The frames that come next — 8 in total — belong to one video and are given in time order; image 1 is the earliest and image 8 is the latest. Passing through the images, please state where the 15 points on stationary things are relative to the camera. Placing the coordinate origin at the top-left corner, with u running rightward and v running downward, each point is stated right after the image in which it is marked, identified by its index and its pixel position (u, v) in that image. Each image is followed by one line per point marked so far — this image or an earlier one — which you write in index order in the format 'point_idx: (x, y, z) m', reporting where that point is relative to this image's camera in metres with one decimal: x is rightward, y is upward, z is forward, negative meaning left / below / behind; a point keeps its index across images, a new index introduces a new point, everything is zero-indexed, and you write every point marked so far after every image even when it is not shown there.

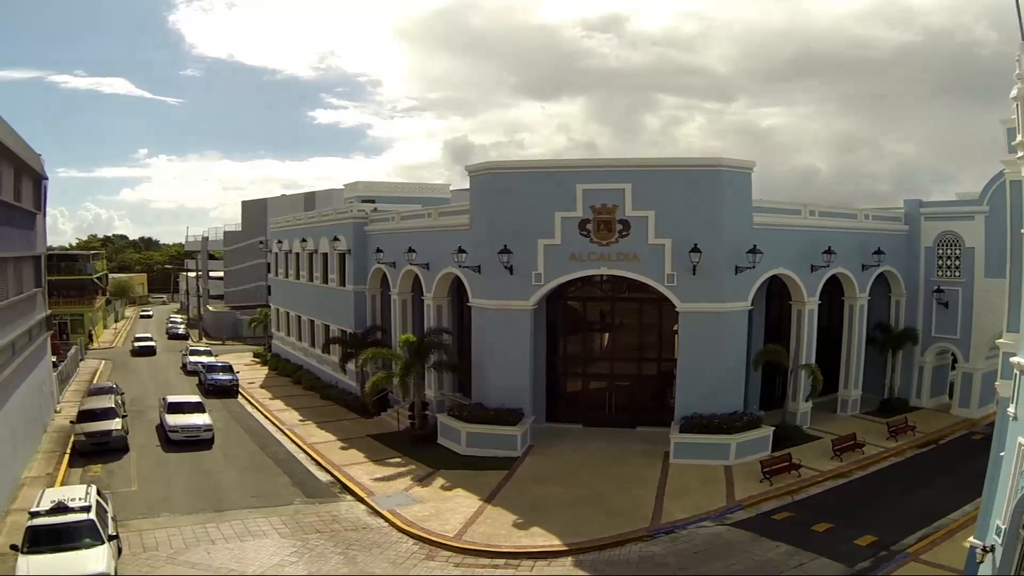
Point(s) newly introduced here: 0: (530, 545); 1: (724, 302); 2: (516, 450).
0: (+0.3, -5.2, +13.6) m
1: (+6.0, -0.4, +19.0) m
2: (+0.1, -4.5, +19.1) m
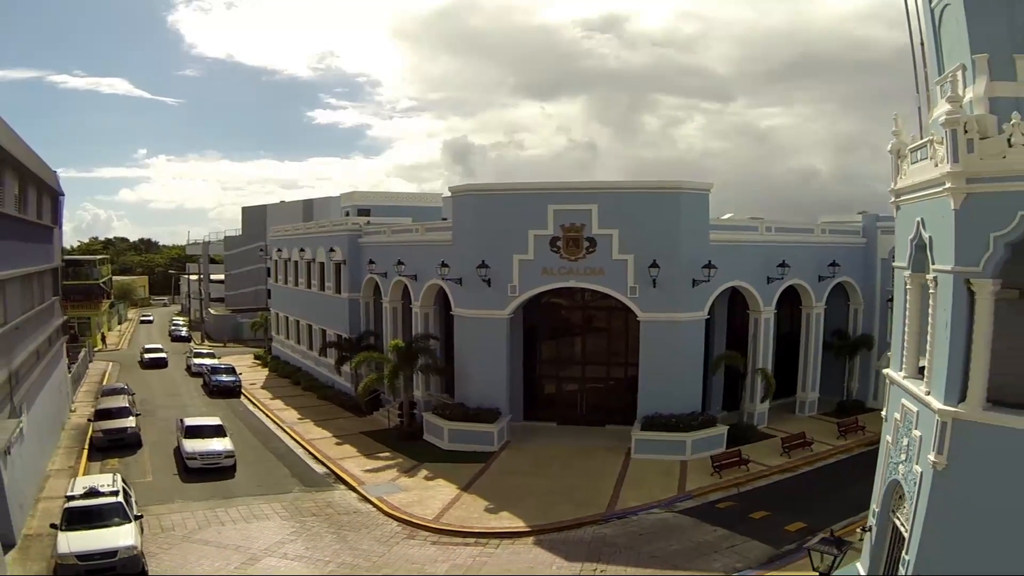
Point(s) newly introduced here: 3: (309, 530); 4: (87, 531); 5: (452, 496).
0: (-0.4, -5.5, +15.6) m
1: (+5.3, -0.8, +21.0) m
2: (-0.6, -4.9, +21.1) m
3: (-4.6, -5.5, +15.3) m
4: (-8.3, -4.7, +13.2) m
5: (-1.6, -5.4, +17.6) m
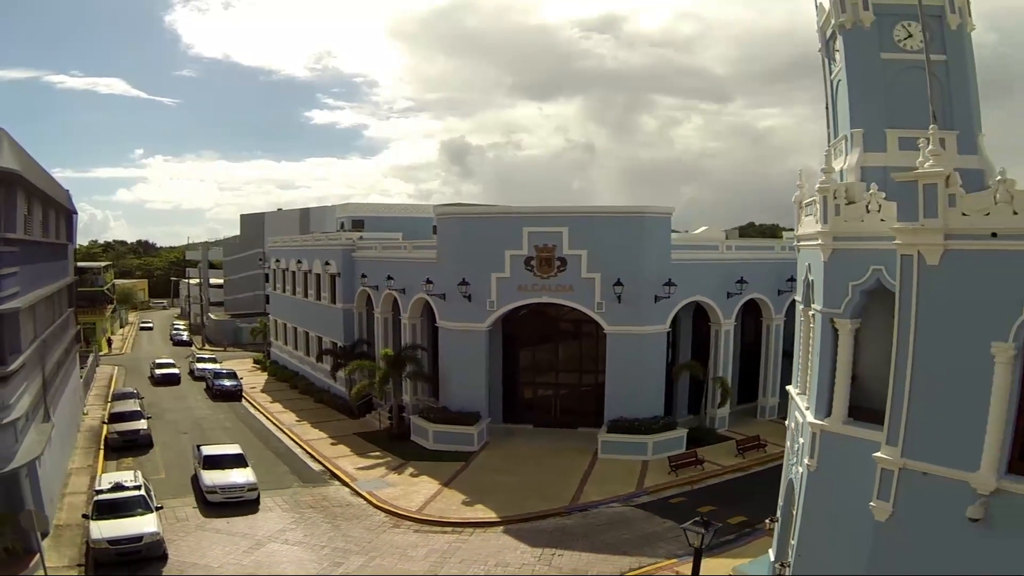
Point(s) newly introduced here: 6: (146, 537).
0: (-1.1, -6.1, +17.8) m
1: (+4.6, -1.3, +23.2) m
2: (-1.4, -5.4, +23.2) m
3: (-5.3, -6.0, +17.4) m
4: (-9.0, -5.2, +15.3) m
5: (-2.3, -5.9, +19.8) m
6: (-8.0, -5.4, +14.7) m
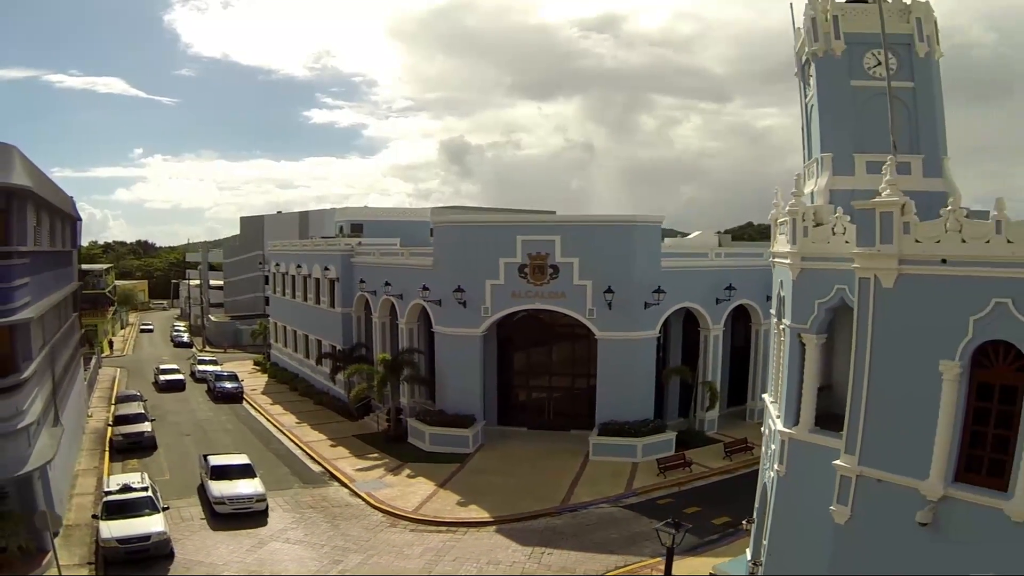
0: (-1.3, -6.3, +18.5) m
1: (+4.3, -1.6, +23.9) m
2: (-1.6, -5.6, +23.9) m
3: (-5.5, -6.2, +18.1) m
4: (-9.2, -5.5, +15.9) m
5: (-2.5, -6.2, +20.4) m
6: (-8.2, -5.7, +15.3) m
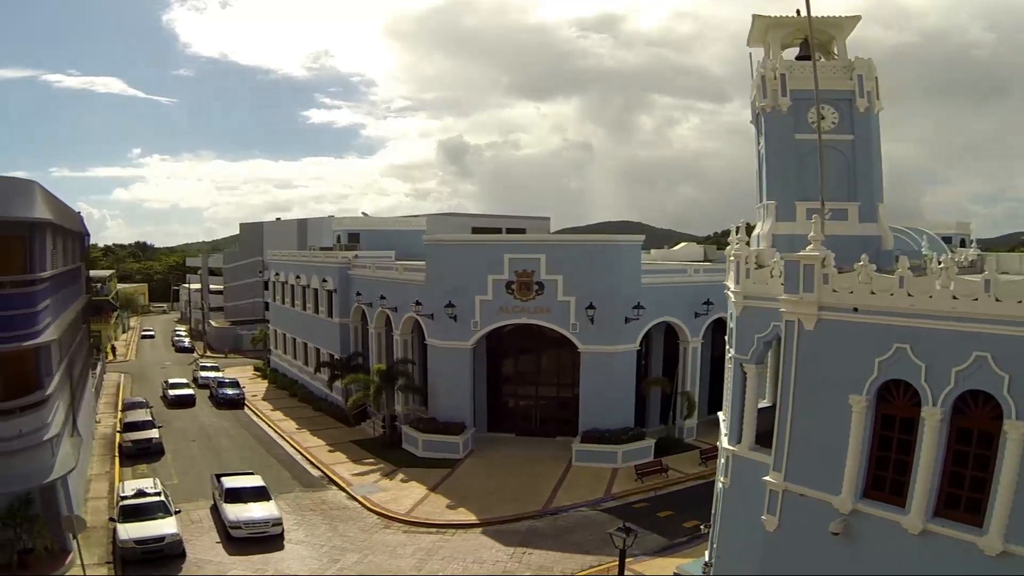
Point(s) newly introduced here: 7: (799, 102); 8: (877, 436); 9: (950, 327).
0: (-1.7, -6.9, +19.9) m
1: (+3.9, -2.1, +25.3) m
2: (-2.0, -6.2, +25.4) m
3: (-6.0, -6.8, +19.5) m
4: (-9.7, -6.0, +17.4) m
5: (-3.0, -6.8, +21.9) m
6: (-8.6, -6.3, +16.8) m
7: (+5.8, +3.8, +13.7) m
8: (+5.2, -2.2, +9.6) m
9: (+5.7, -0.6, +8.7) m
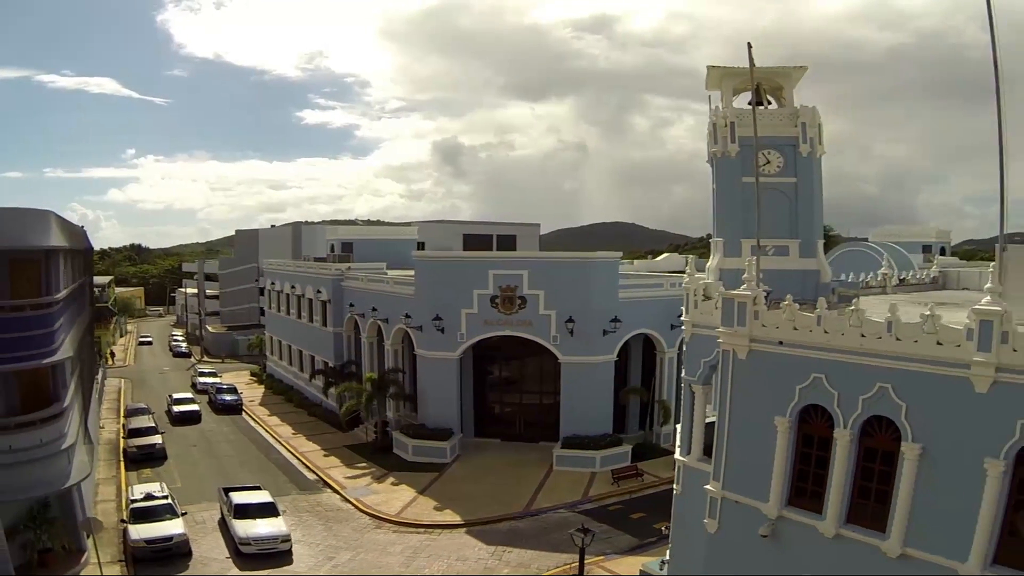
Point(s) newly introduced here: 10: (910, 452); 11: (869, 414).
0: (-2.3, -7.4, +21.4) m
1: (+3.3, -2.7, +26.9) m
2: (-2.7, -6.8, +26.9) m
3: (-6.5, -7.4, +21.0) m
4: (-10.2, -6.6, +18.9) m
5: (-3.5, -7.3, +23.4) m
6: (-9.2, -6.8, +18.3) m
7: (+5.3, +3.2, +15.3) m
8: (+4.8, -2.7, +11.2) m
9: (+5.2, -1.1, +10.3) m
10: (+5.7, -2.4, +9.7) m
11: (+5.4, -1.9, +10.2) m
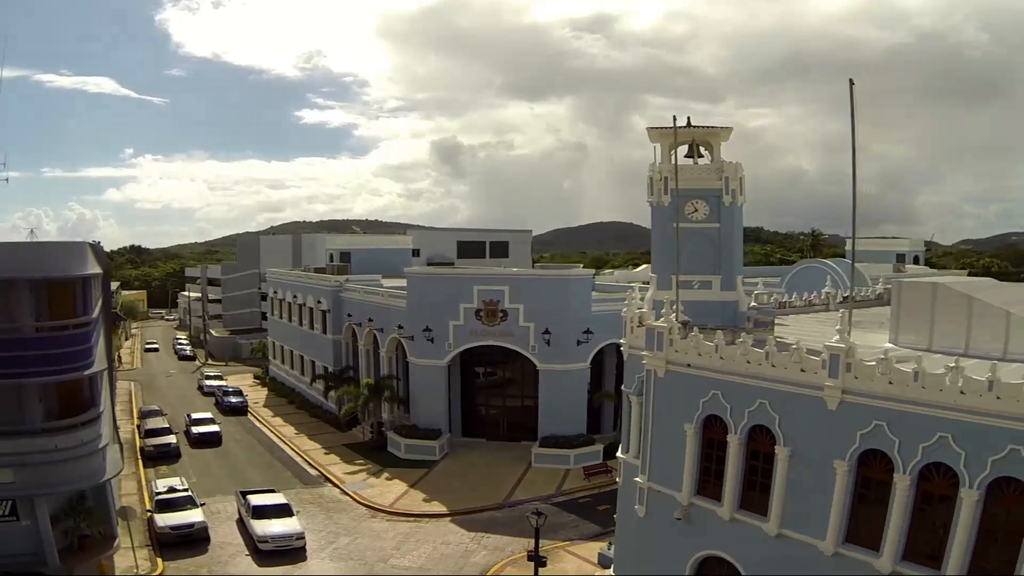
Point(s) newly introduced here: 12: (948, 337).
0: (-3.1, -8.1, +24.2) m
1: (+2.5, -3.3, +29.7) m
2: (-3.4, -7.4, +29.6) m
3: (-7.3, -8.0, +23.8) m
4: (-11.0, -7.2, +21.6) m
5: (-4.3, -7.9, +26.2) m
6: (-9.9, -7.4, +21.0) m
7: (+4.6, +2.6, +18.1) m
8: (+4.0, -3.4, +13.9) m
9: (+4.5, -1.8, +13.1) m
10: (+5.0, -3.0, +12.5) m
11: (+4.7, -2.6, +13.0) m
12: (+10.7, -1.3, +16.4) m
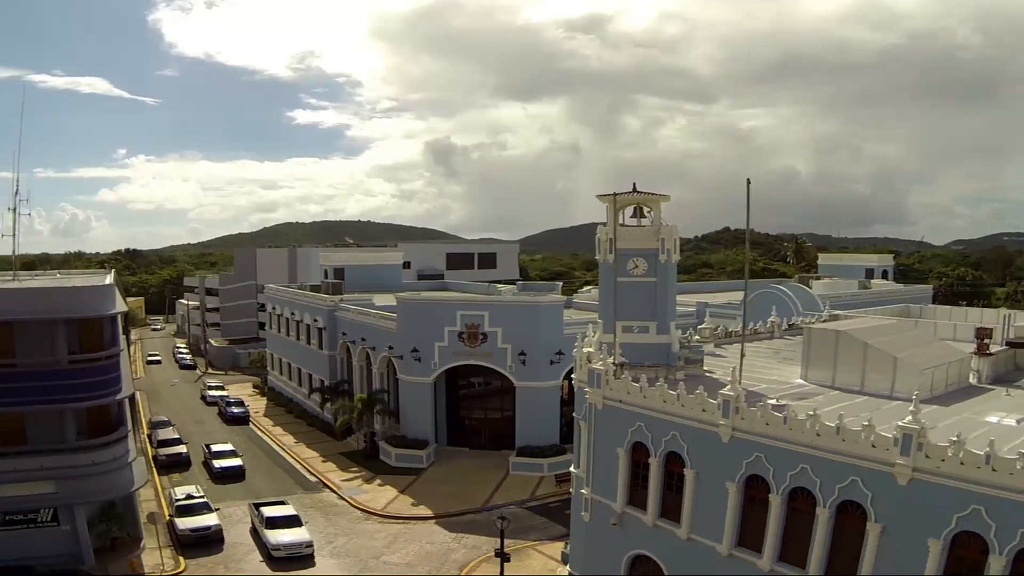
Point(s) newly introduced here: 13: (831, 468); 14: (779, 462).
0: (-4.0, -9.3, +27.4) m
1: (+1.5, -4.6, +33.0) m
2: (-4.4, -8.6, +32.9) m
3: (-8.2, -9.2, +27.0) m
4: (-11.9, -8.4, +24.8) m
5: (-5.3, -9.1, +29.4) m
6: (-10.8, -8.6, +24.2) m
7: (+3.7, +1.3, +21.4) m
8: (+3.2, -4.6, +17.2) m
9: (+3.7, -3.0, +16.4) m
10: (+4.2, -4.3, +15.8) m
11: (+3.8, -3.8, +16.3) m
12: (+9.8, -2.5, +19.7) m
13: (+6.5, -3.6, +13.8) m
14: (+5.8, -3.7, +14.5) m
